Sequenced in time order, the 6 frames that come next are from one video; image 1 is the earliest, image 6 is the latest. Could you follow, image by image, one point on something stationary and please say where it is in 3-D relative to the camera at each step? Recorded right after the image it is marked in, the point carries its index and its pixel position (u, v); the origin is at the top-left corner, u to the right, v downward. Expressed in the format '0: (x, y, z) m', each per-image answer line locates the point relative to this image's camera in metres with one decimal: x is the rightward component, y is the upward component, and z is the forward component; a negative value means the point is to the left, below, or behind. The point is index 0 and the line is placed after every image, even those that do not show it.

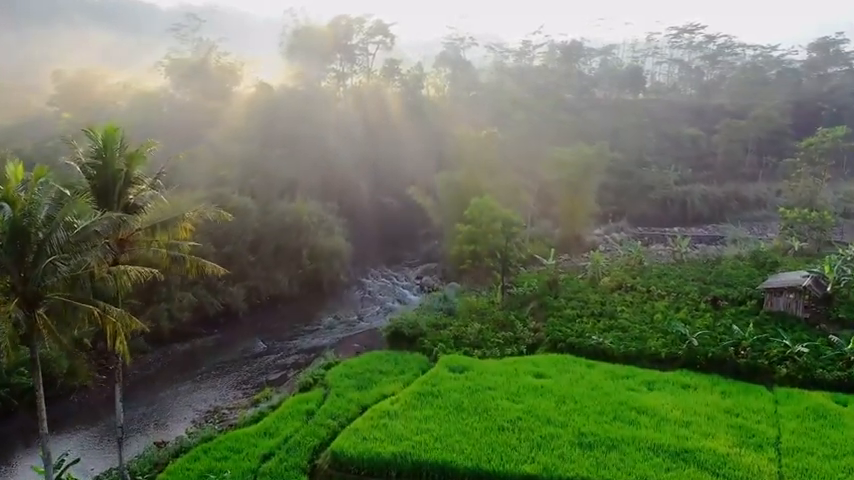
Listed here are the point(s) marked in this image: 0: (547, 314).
0: (+3.6, -2.2, +16.4) m
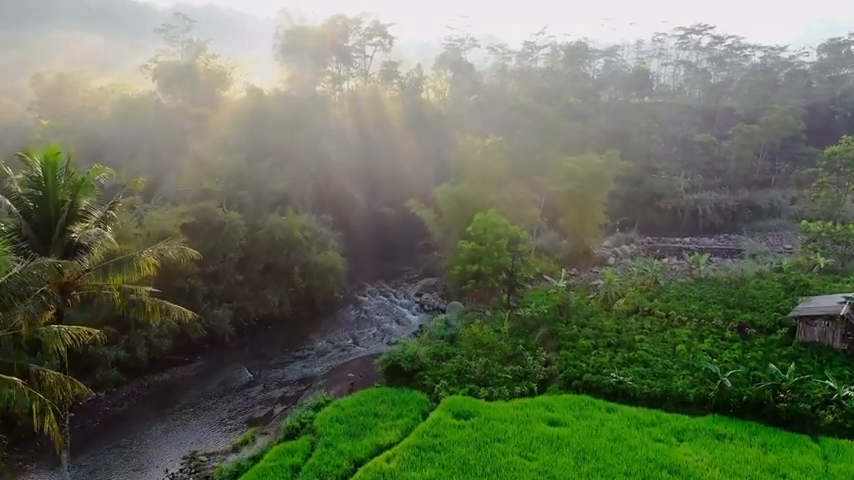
0: (+3.6, -2.8, +15.0) m
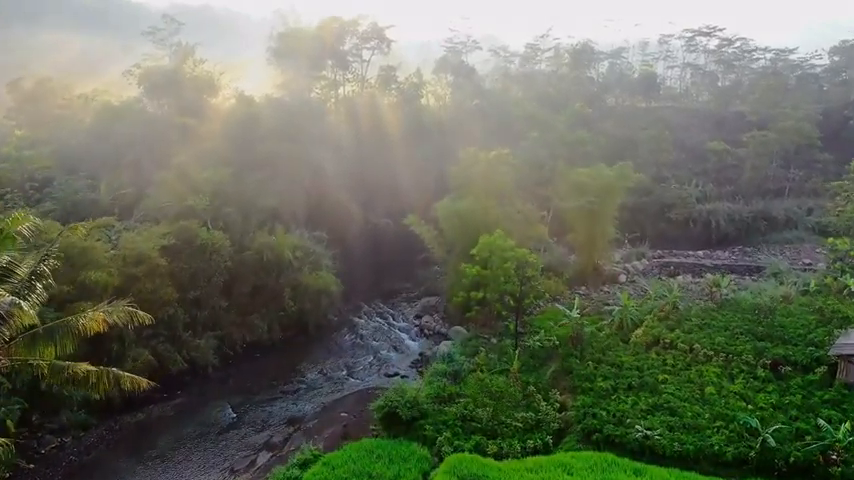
0: (+3.6, -3.5, +13.6) m
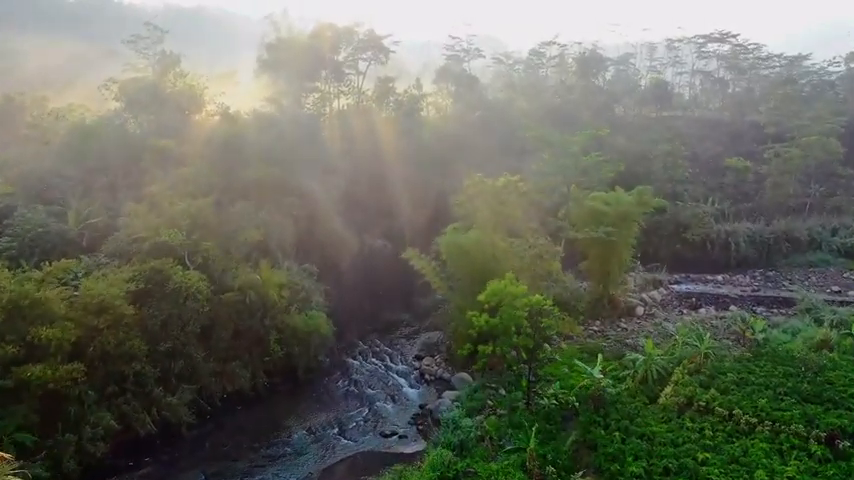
0: (+3.6, -4.7, +11.7) m
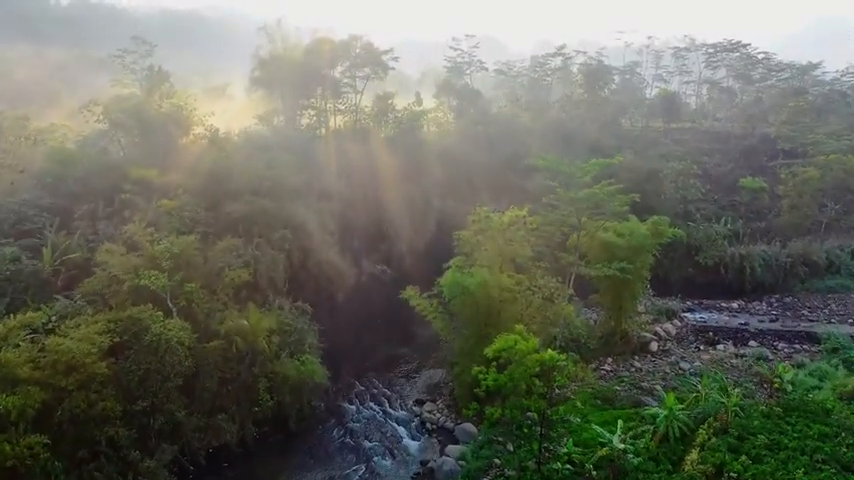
0: (+3.7, -5.9, +10.4) m
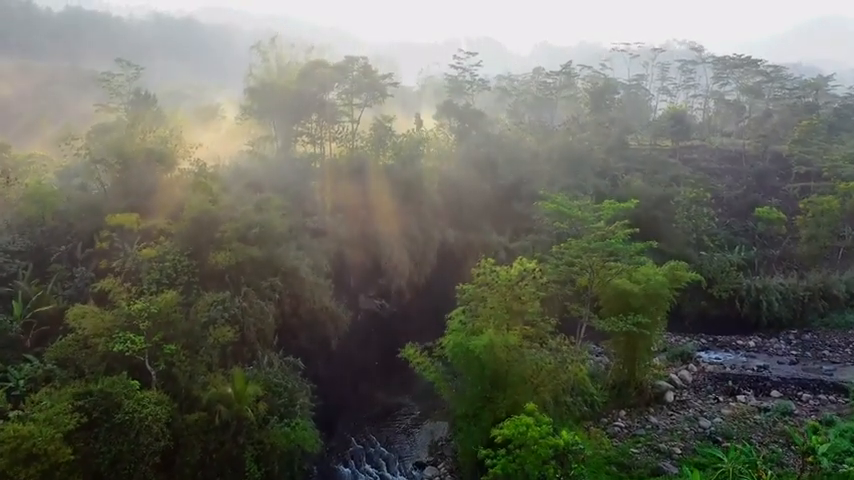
0: (+3.7, -7.5, +9.1) m
